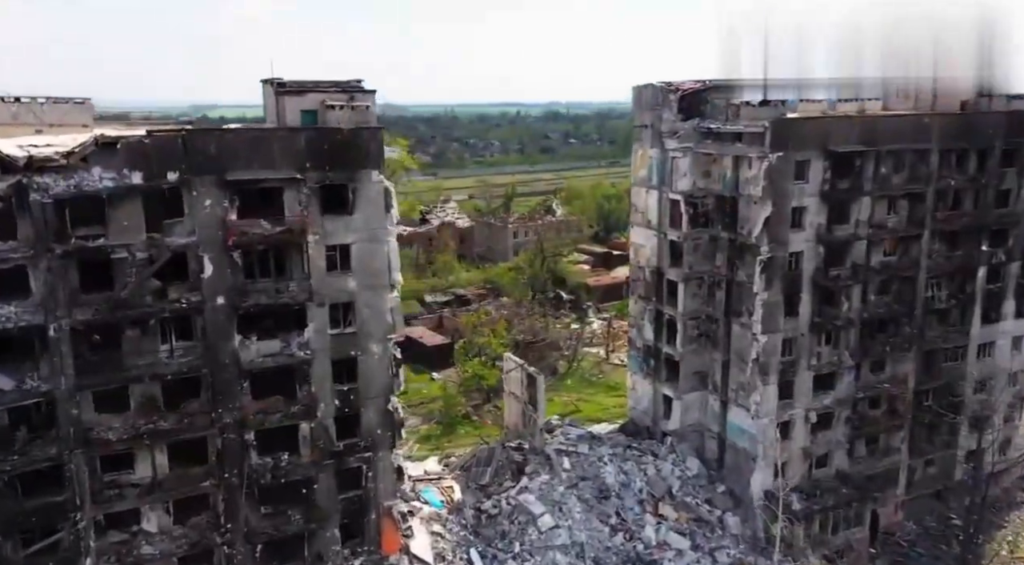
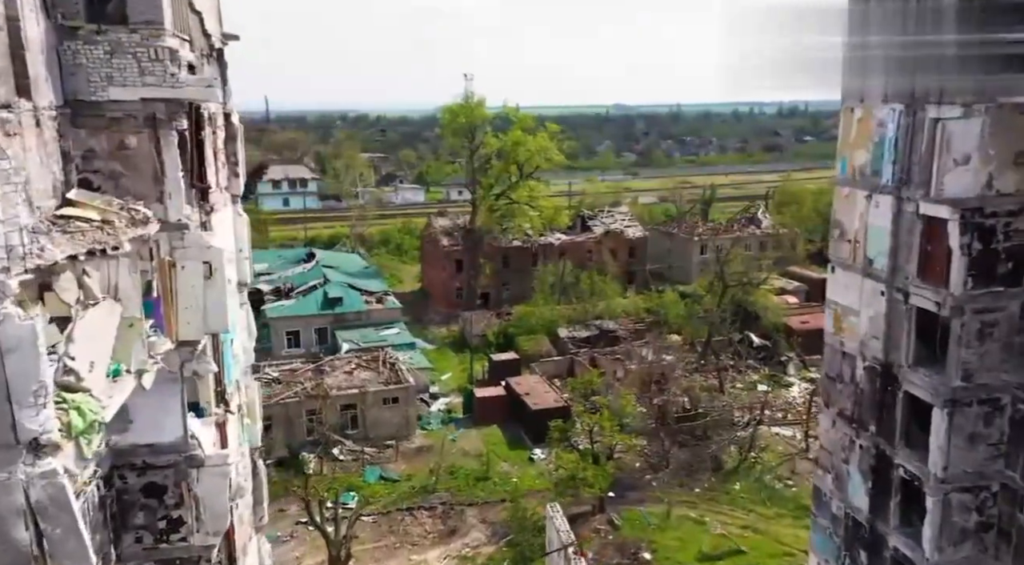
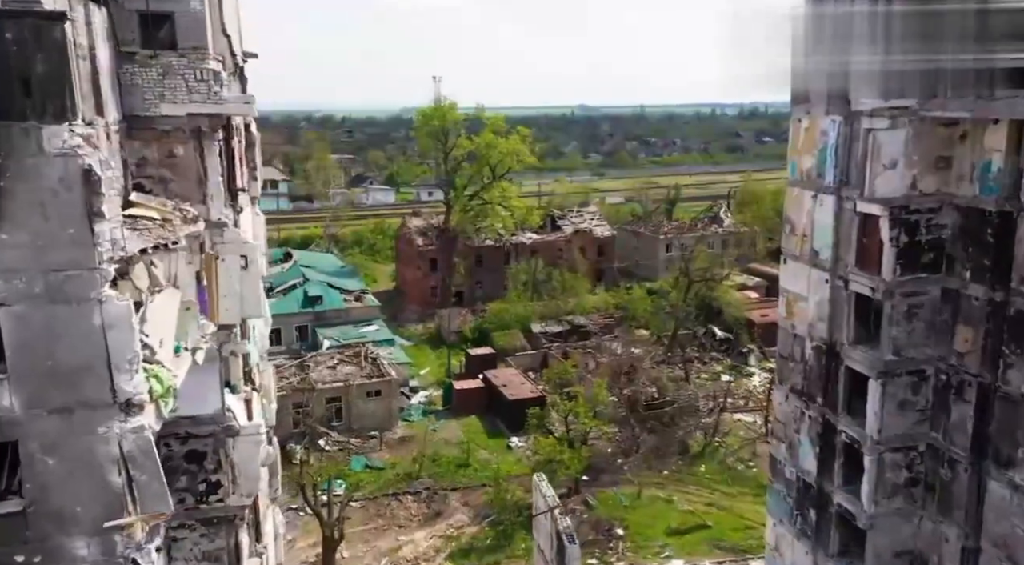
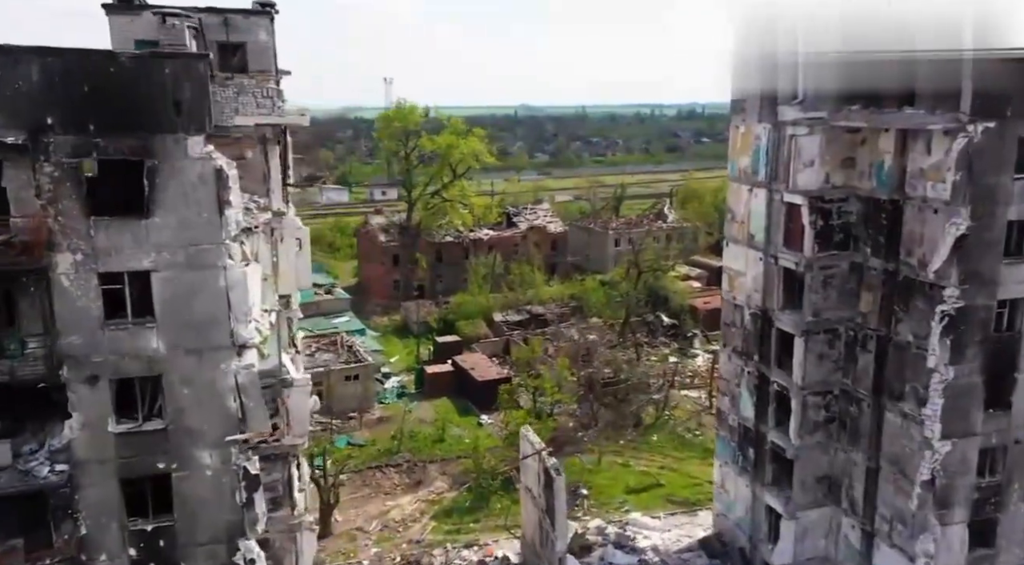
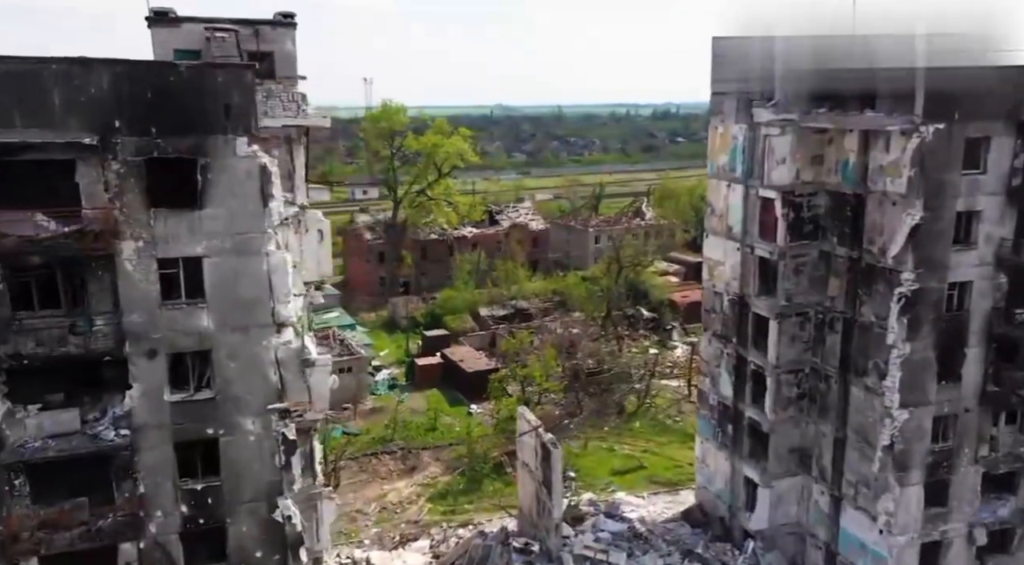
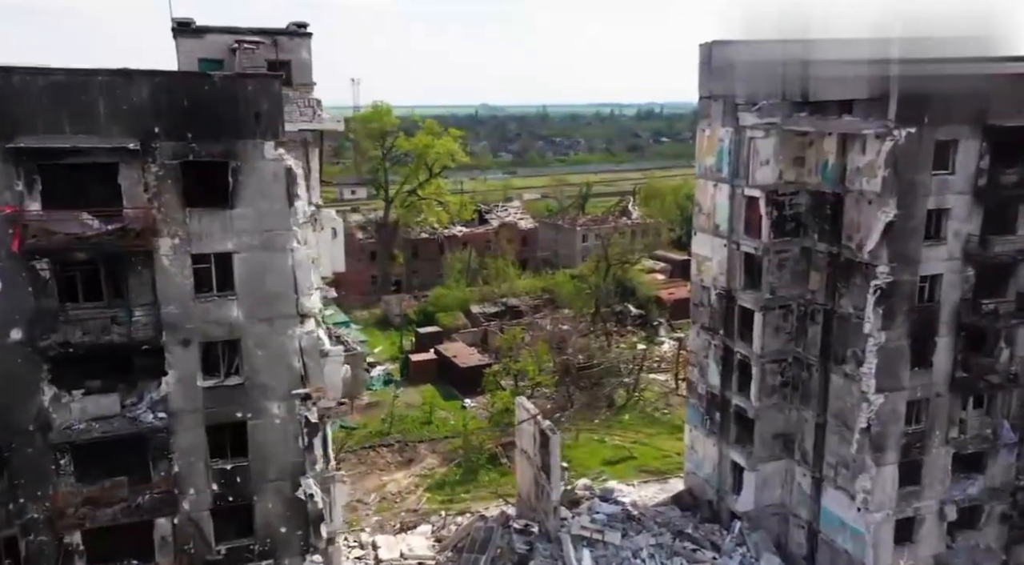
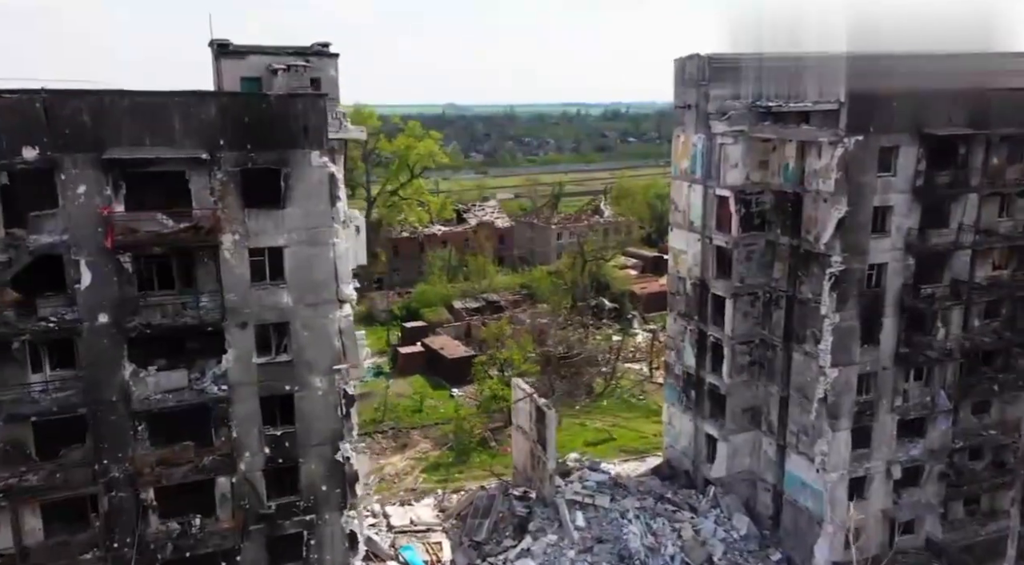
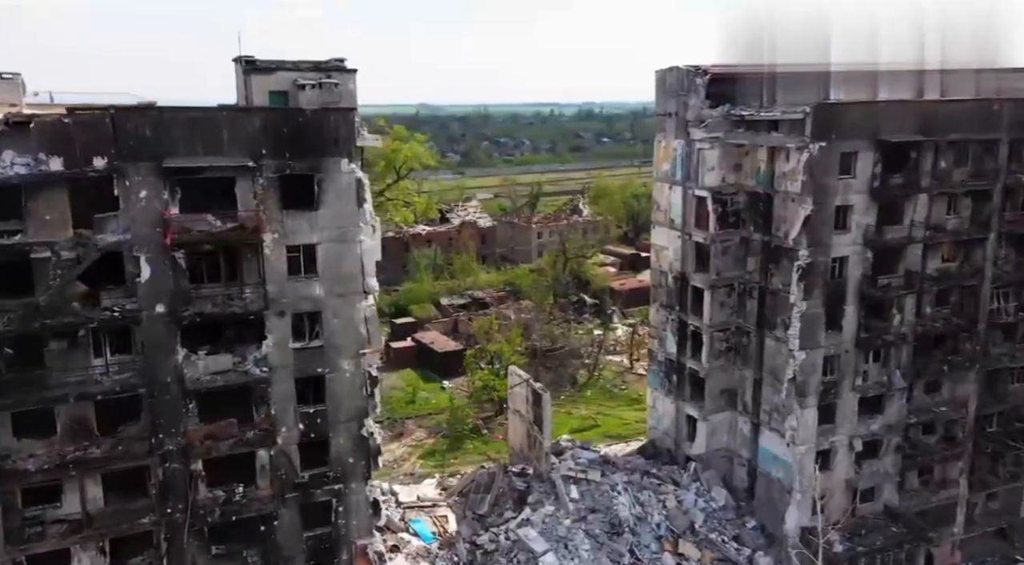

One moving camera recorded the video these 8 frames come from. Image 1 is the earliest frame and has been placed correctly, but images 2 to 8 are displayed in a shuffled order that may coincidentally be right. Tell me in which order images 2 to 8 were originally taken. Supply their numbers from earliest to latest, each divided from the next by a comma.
8, 7, 6, 5, 4, 3, 2
